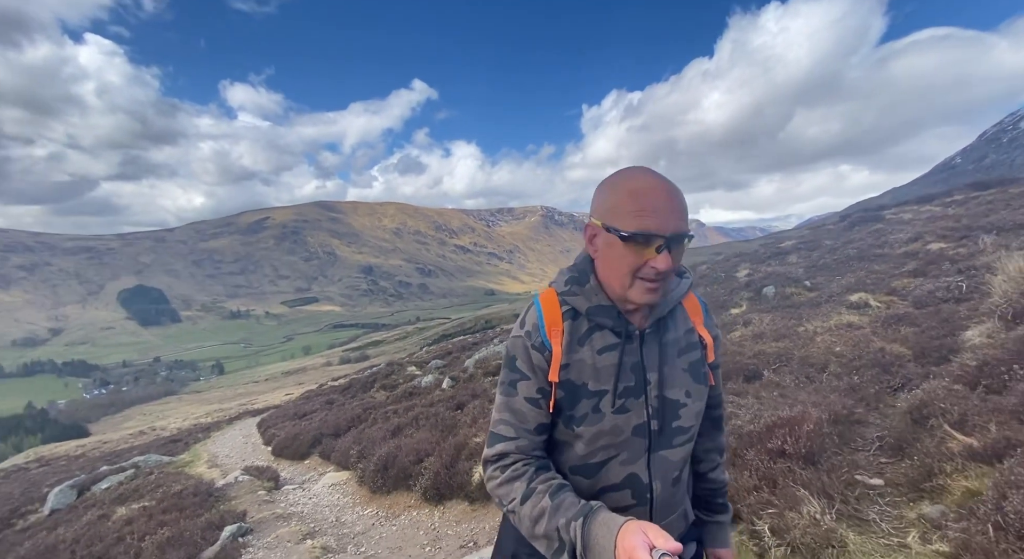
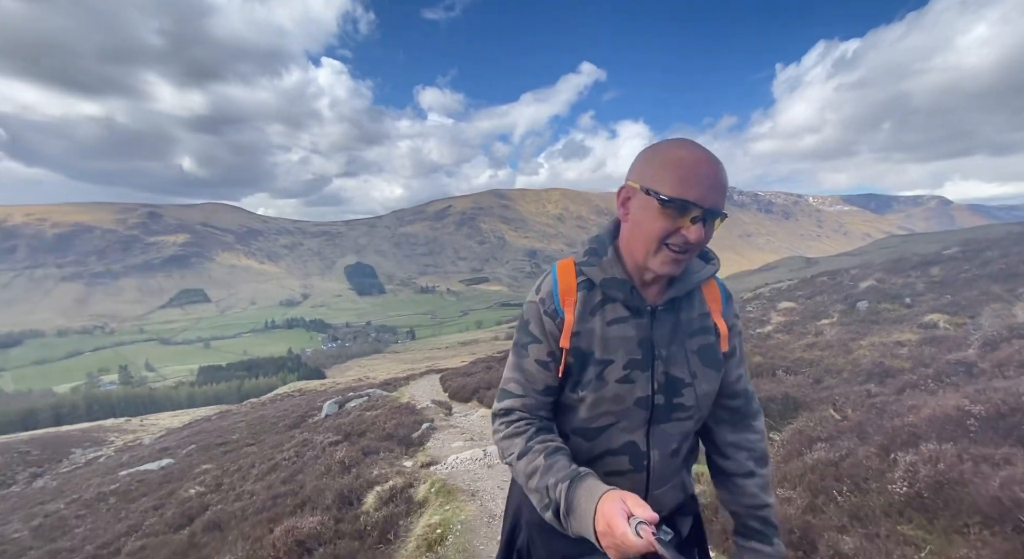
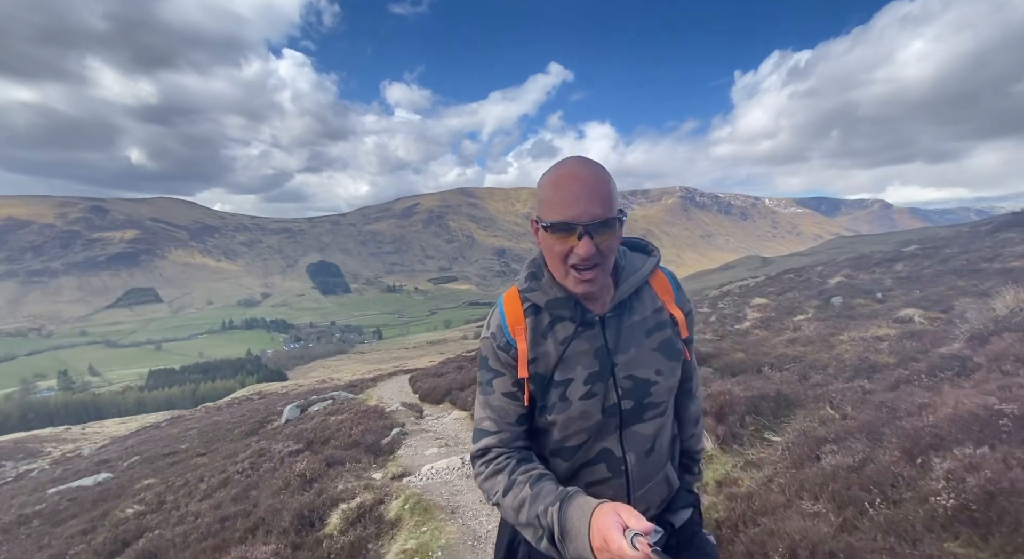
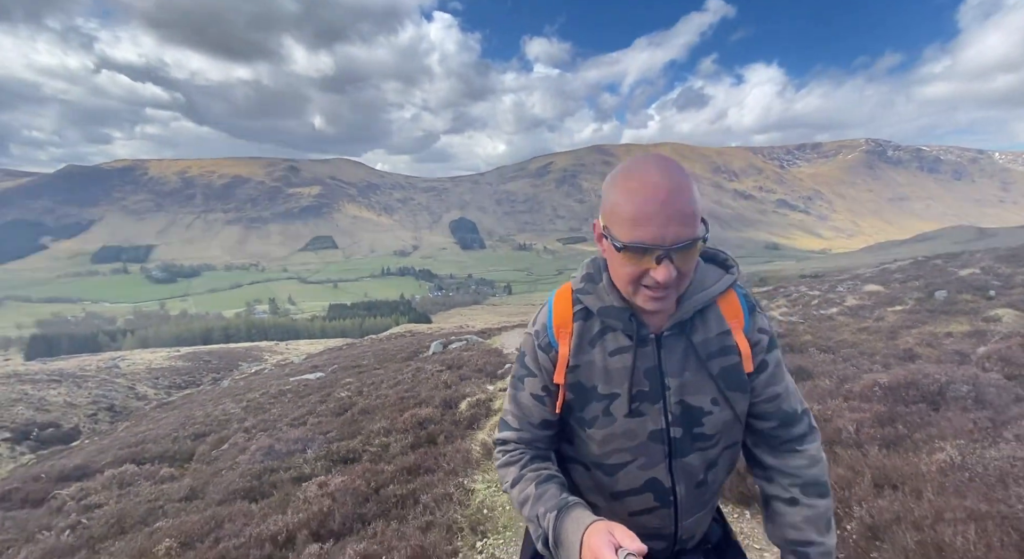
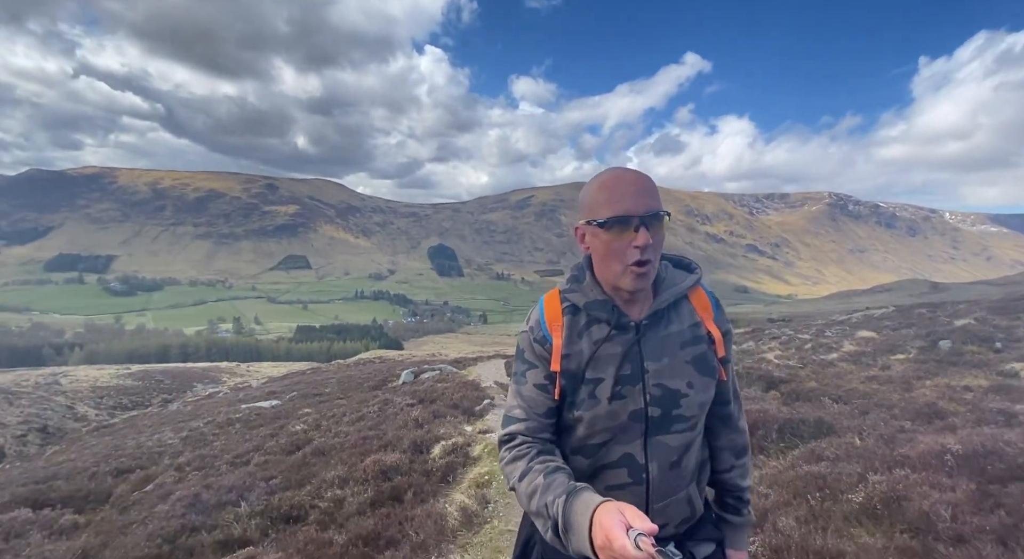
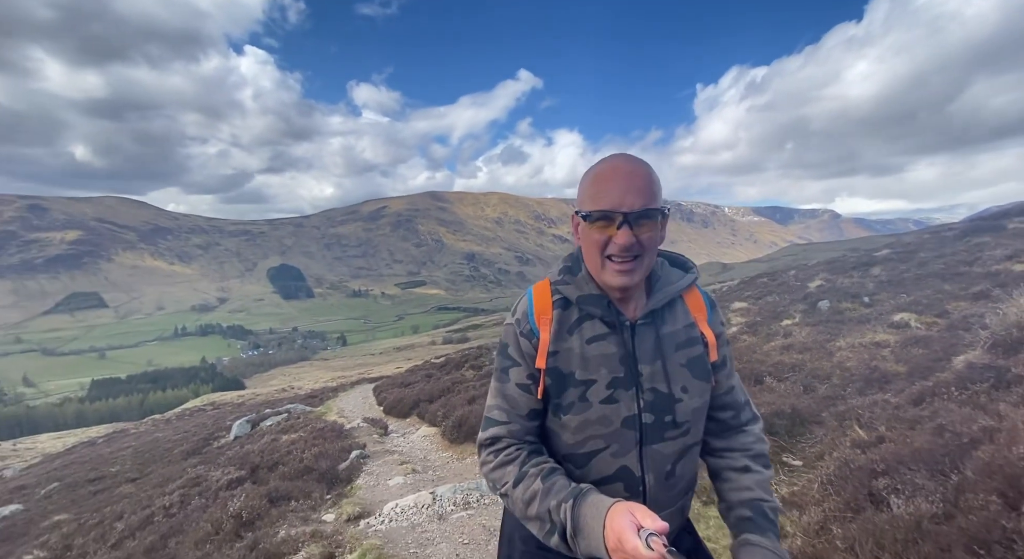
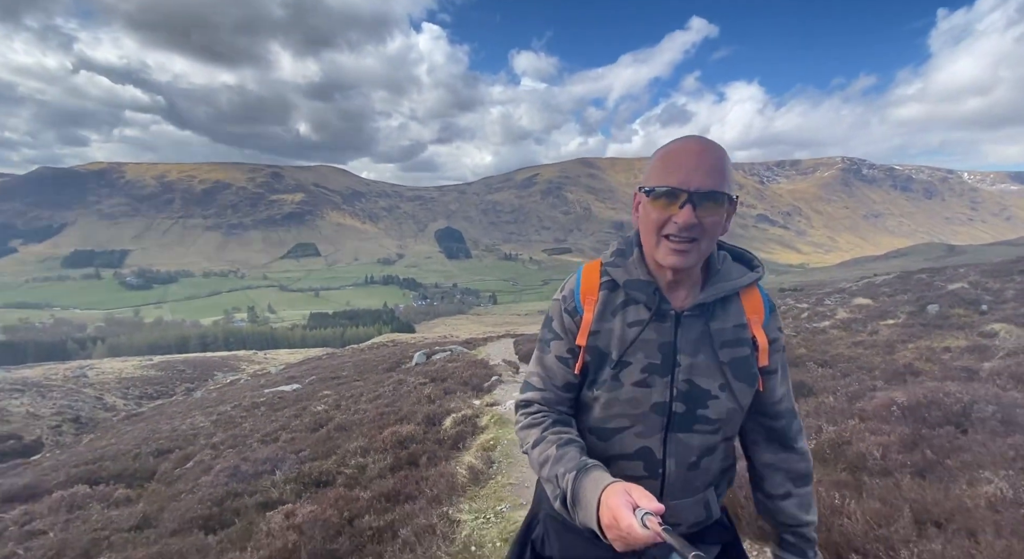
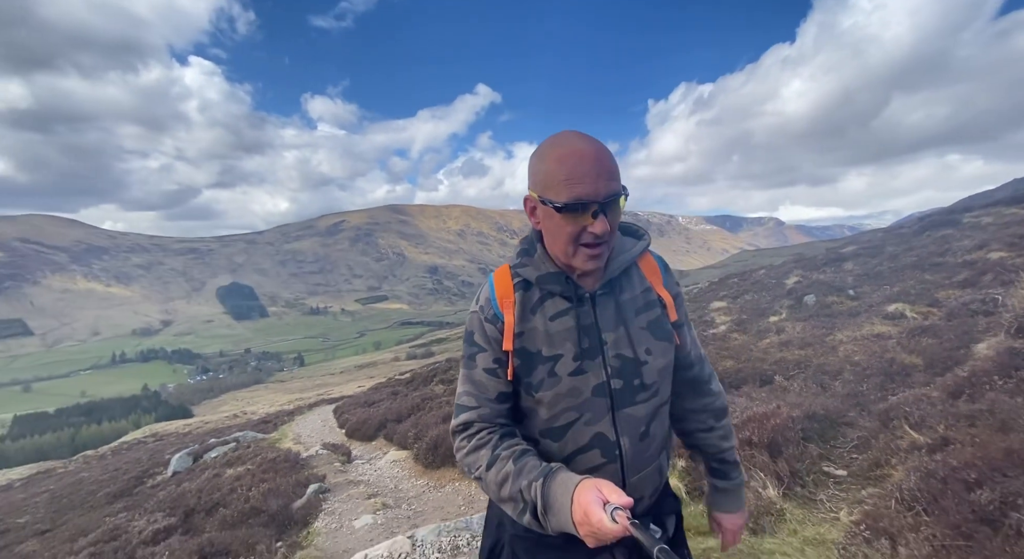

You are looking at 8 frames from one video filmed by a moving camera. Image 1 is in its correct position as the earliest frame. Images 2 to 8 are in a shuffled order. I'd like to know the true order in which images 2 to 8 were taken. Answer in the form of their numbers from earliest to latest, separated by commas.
8, 6, 3, 2, 5, 7, 4
